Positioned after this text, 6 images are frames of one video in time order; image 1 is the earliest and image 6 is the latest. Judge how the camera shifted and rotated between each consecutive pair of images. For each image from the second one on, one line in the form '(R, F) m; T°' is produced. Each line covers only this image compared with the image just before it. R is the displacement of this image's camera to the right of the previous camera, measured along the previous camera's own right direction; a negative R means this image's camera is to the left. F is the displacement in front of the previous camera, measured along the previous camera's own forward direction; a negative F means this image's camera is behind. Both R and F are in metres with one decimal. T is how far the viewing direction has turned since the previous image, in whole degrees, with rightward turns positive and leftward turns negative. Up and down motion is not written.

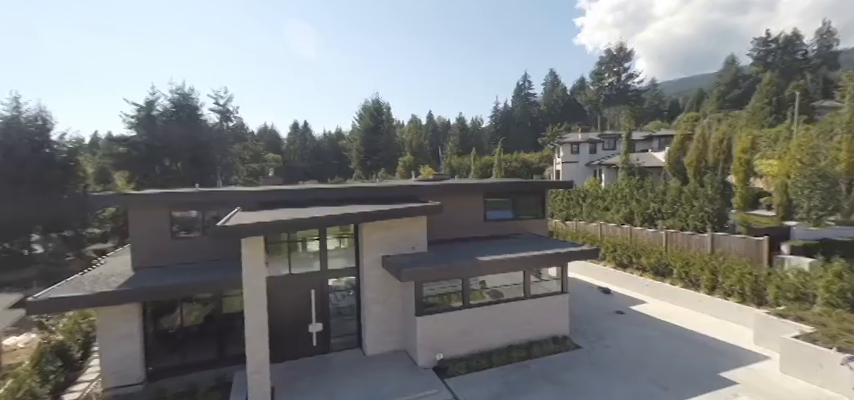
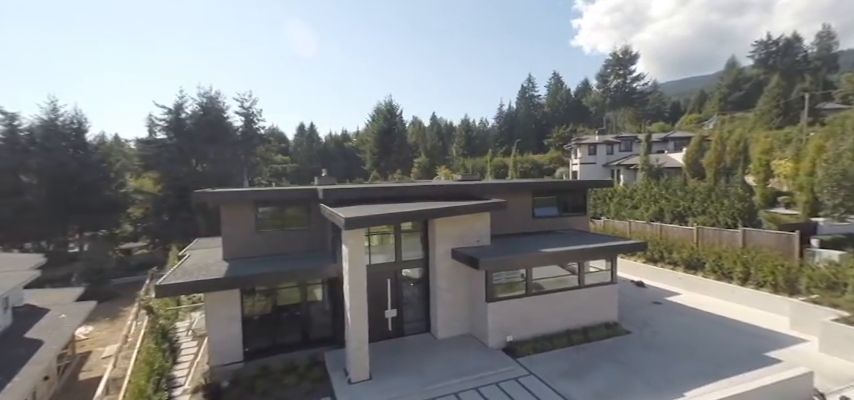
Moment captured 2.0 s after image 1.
(-1.8, -0.9) m; 0°
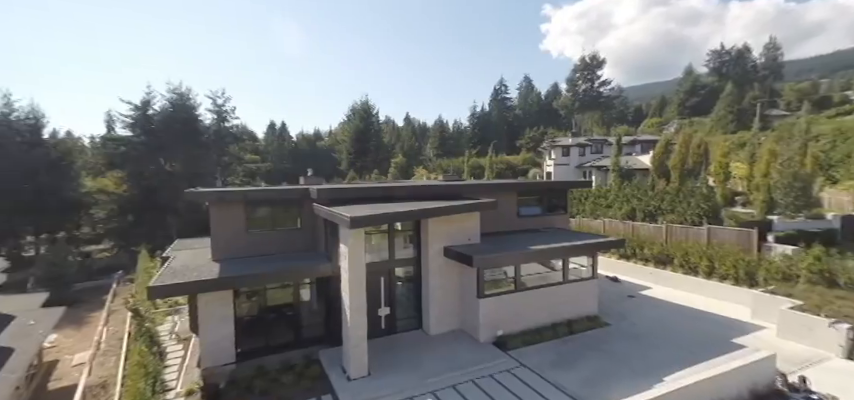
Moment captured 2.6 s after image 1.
(-0.6, -0.2) m; +4°
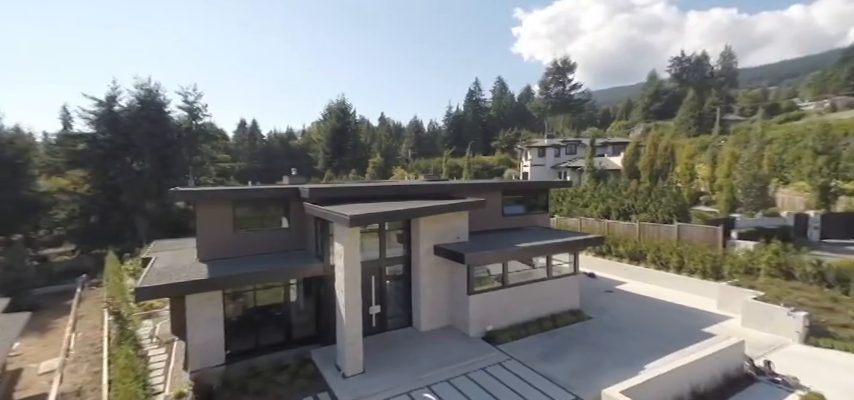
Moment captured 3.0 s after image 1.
(-0.5, -0.2) m; +4°
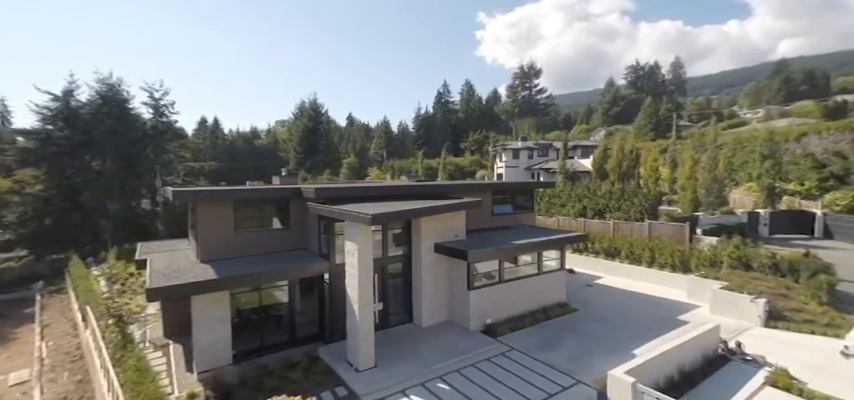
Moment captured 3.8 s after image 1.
(-1.0, -0.4) m; +5°
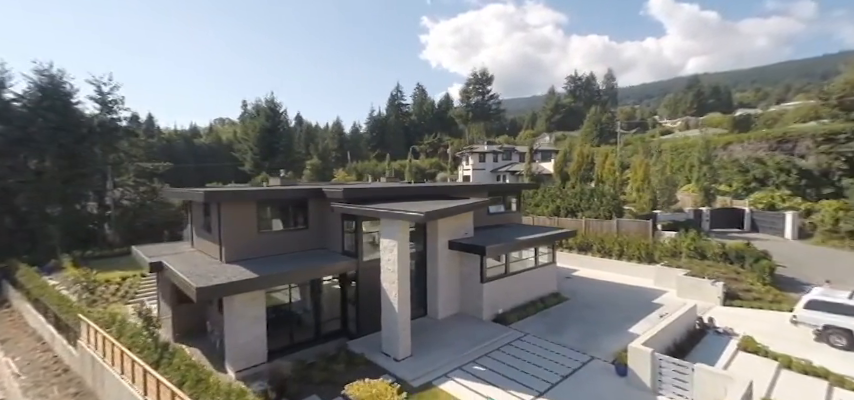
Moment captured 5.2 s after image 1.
(-2.2, -0.6) m; +8°
